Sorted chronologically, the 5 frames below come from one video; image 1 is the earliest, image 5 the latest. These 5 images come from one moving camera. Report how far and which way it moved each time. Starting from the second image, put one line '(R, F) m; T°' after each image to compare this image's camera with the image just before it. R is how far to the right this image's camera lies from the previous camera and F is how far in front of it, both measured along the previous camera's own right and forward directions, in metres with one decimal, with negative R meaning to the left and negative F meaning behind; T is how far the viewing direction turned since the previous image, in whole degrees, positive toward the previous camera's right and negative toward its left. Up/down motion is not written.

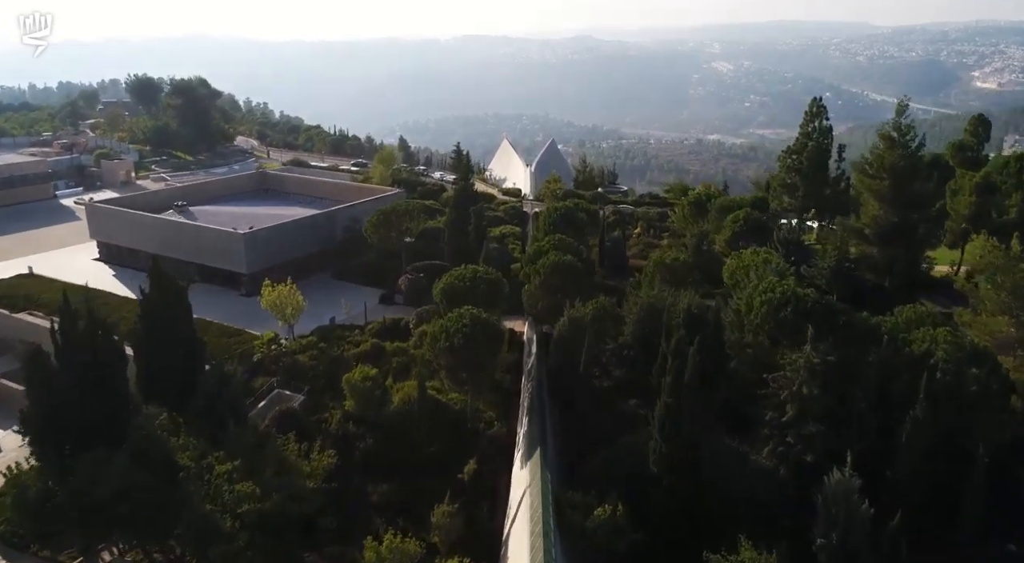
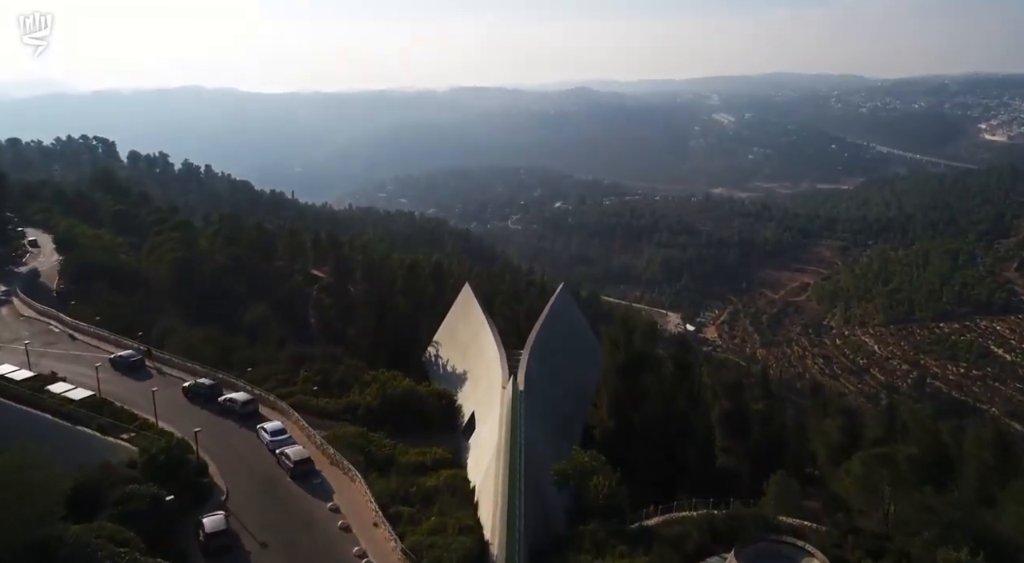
(+0.7, +17.9) m; 0°
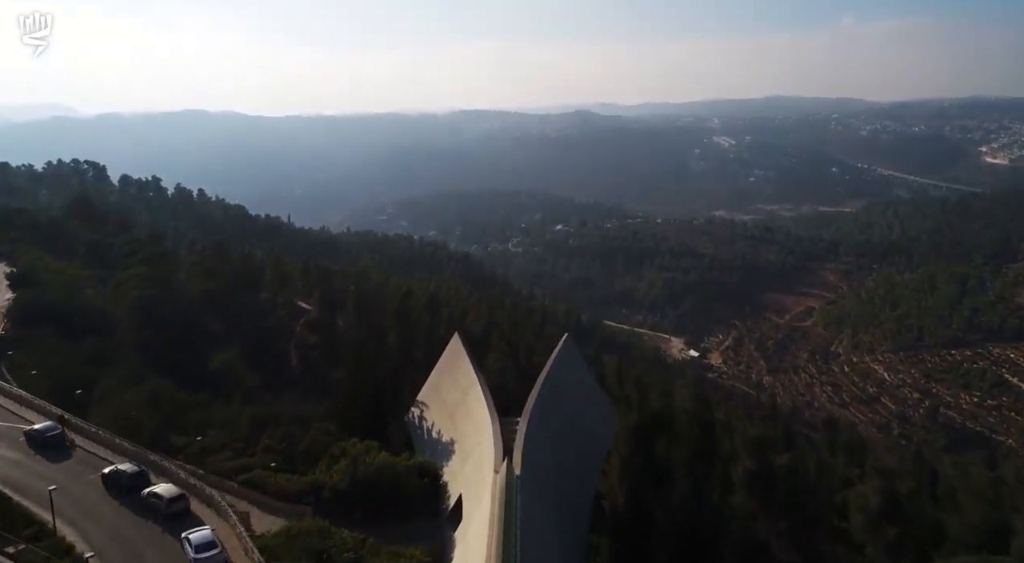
(+0.1, +2.3) m; 0°
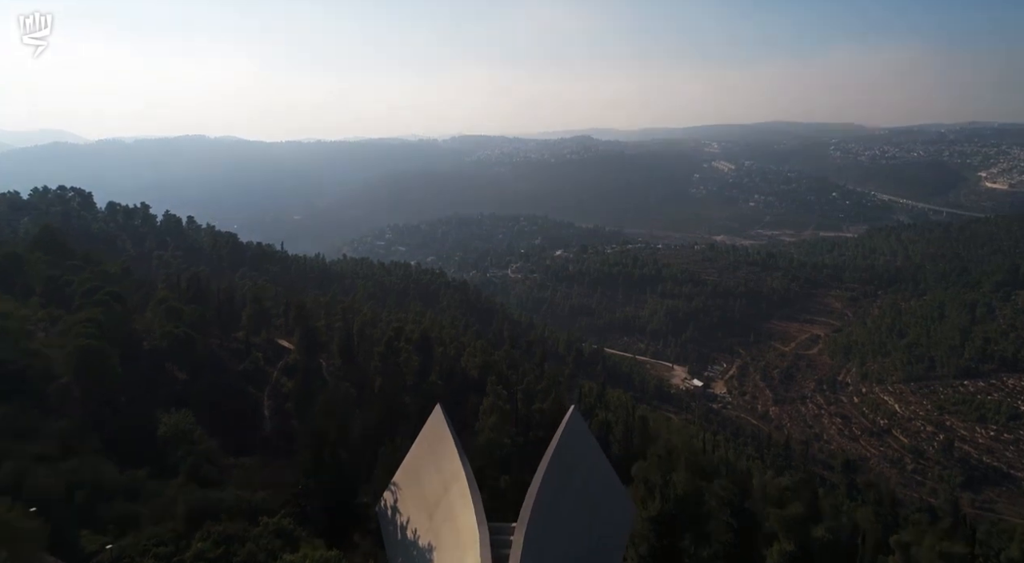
(+0.1, +2.7) m; 0°
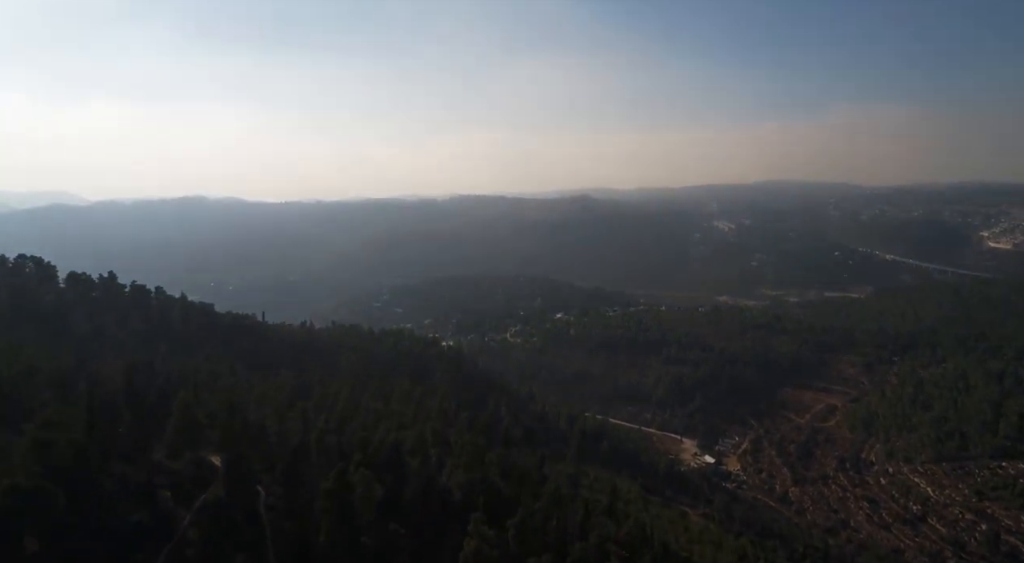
(+0.4, +6.6) m; 0°
